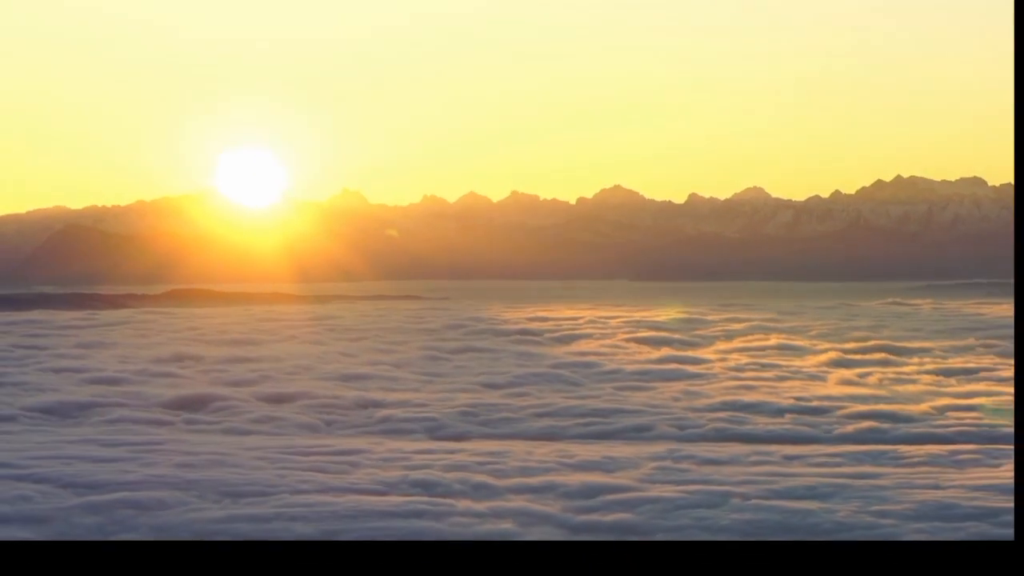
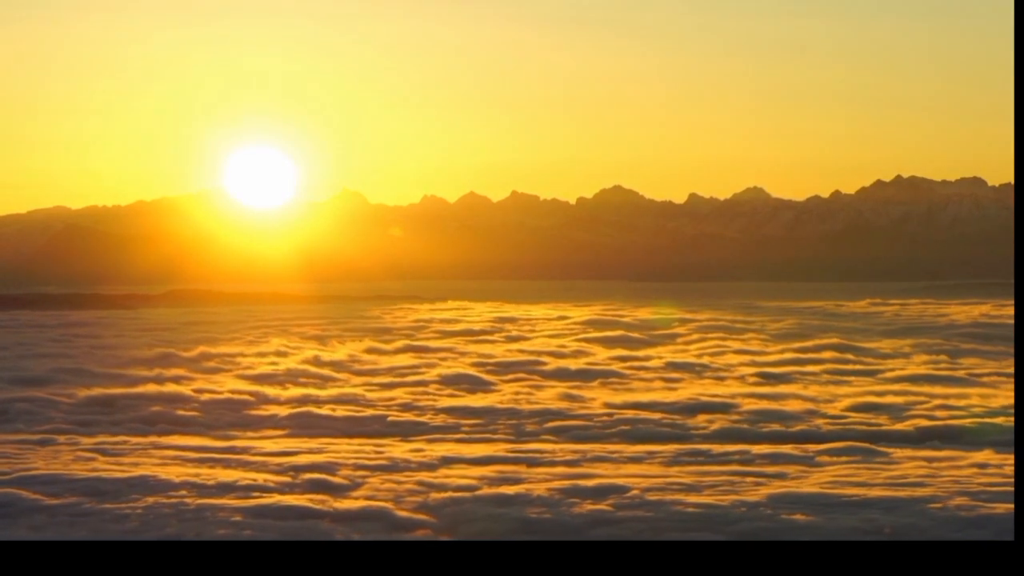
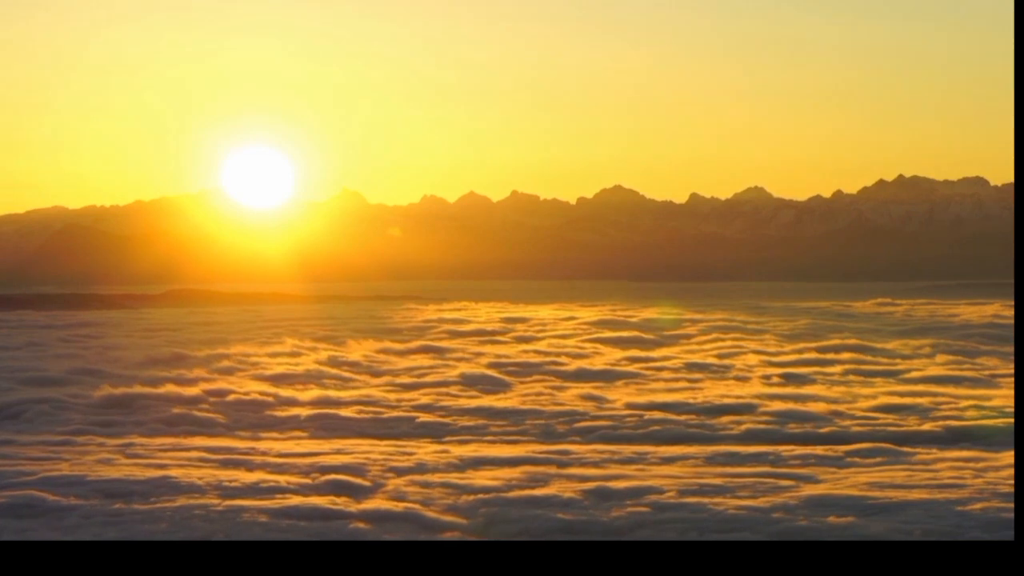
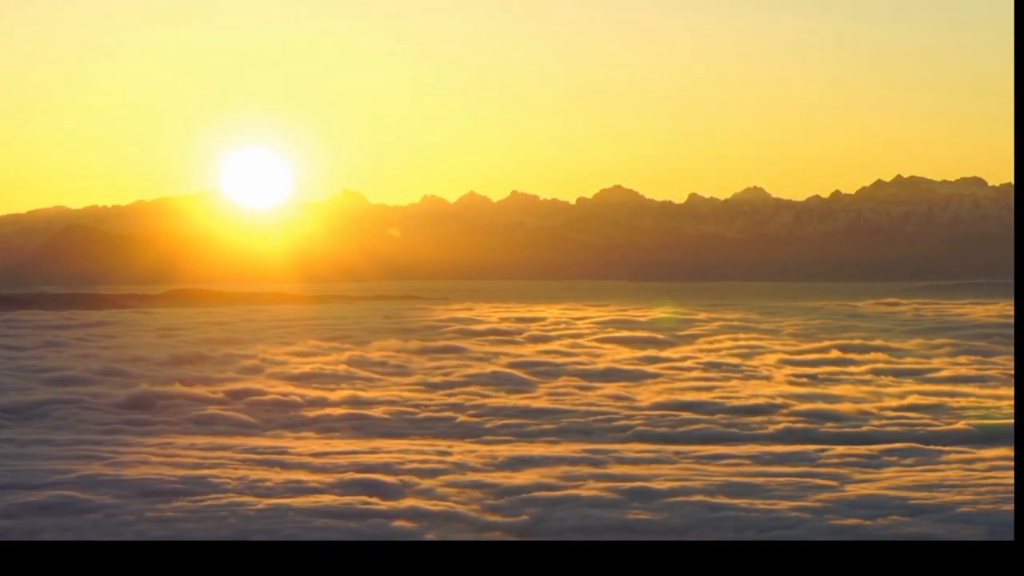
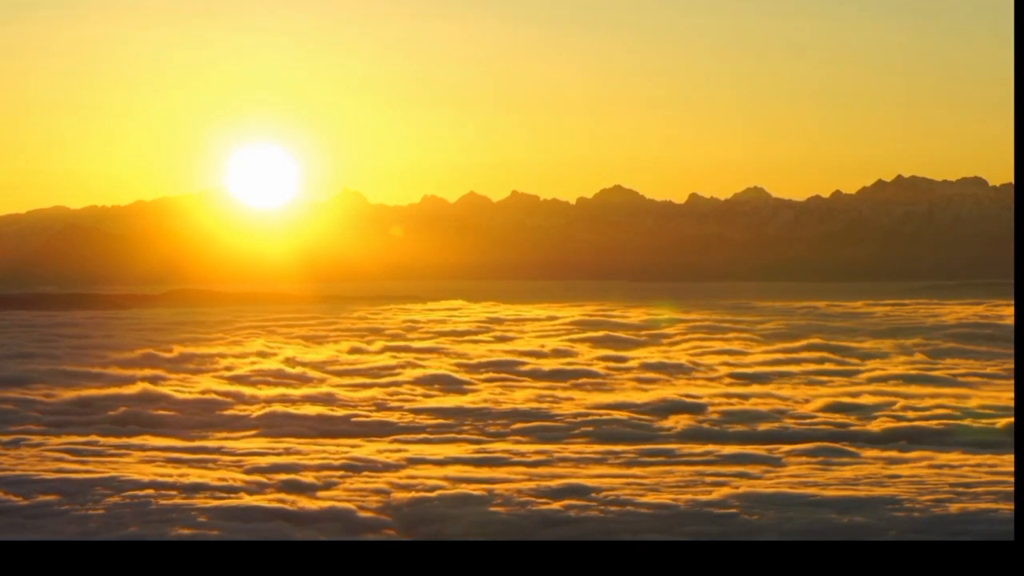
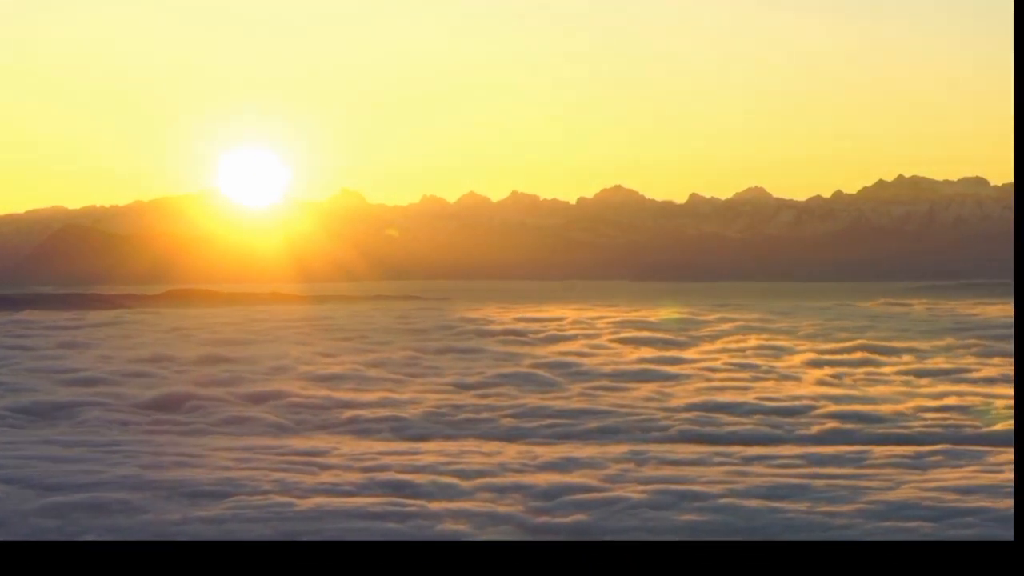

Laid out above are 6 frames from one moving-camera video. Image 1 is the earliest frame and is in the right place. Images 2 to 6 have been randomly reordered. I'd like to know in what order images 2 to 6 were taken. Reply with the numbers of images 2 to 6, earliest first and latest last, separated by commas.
6, 4, 3, 2, 5
